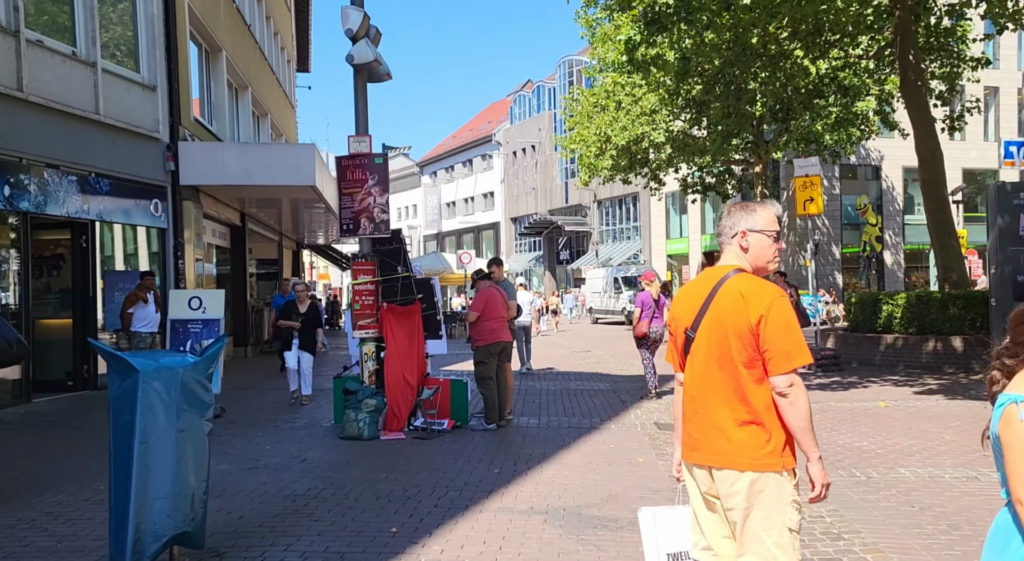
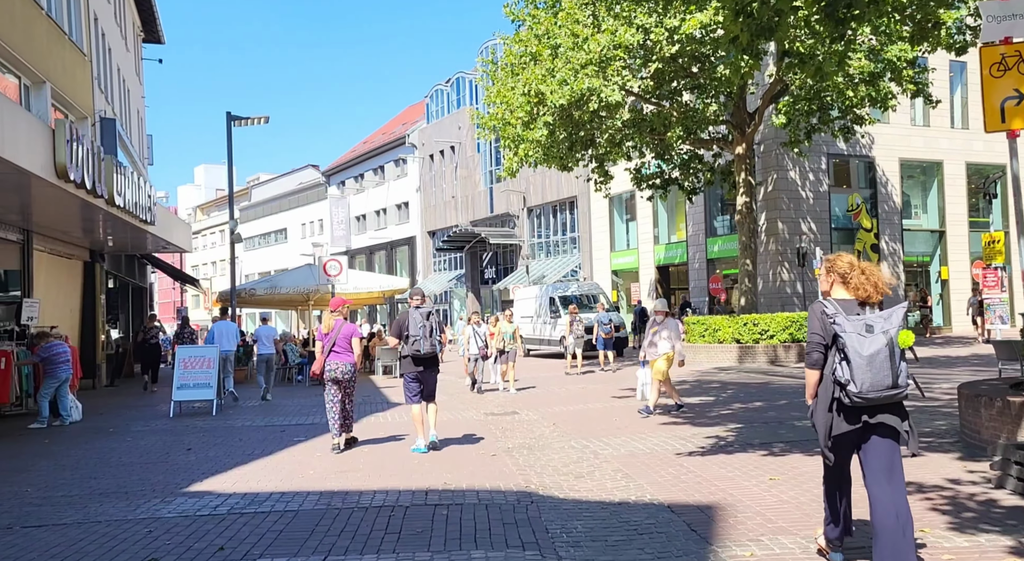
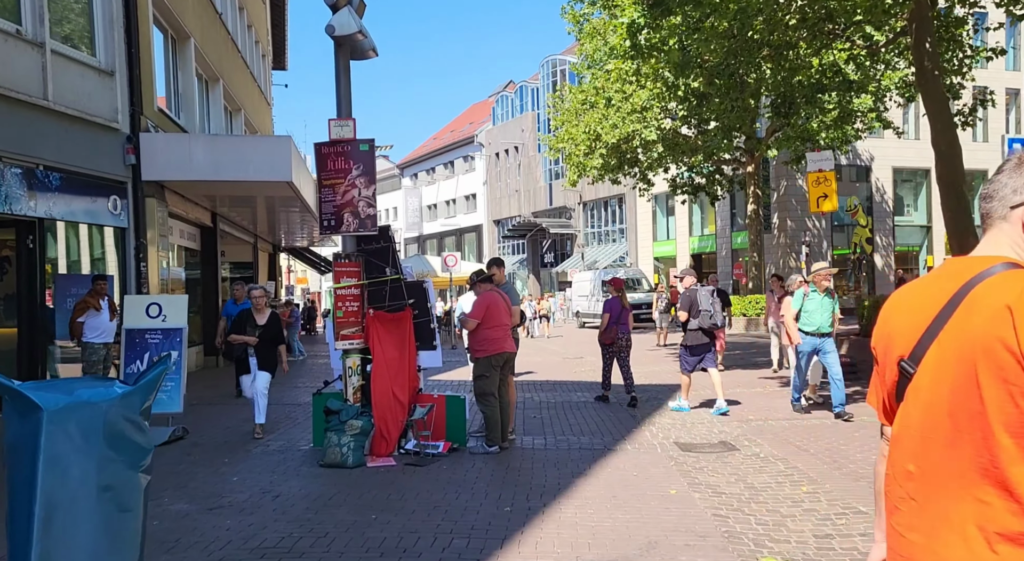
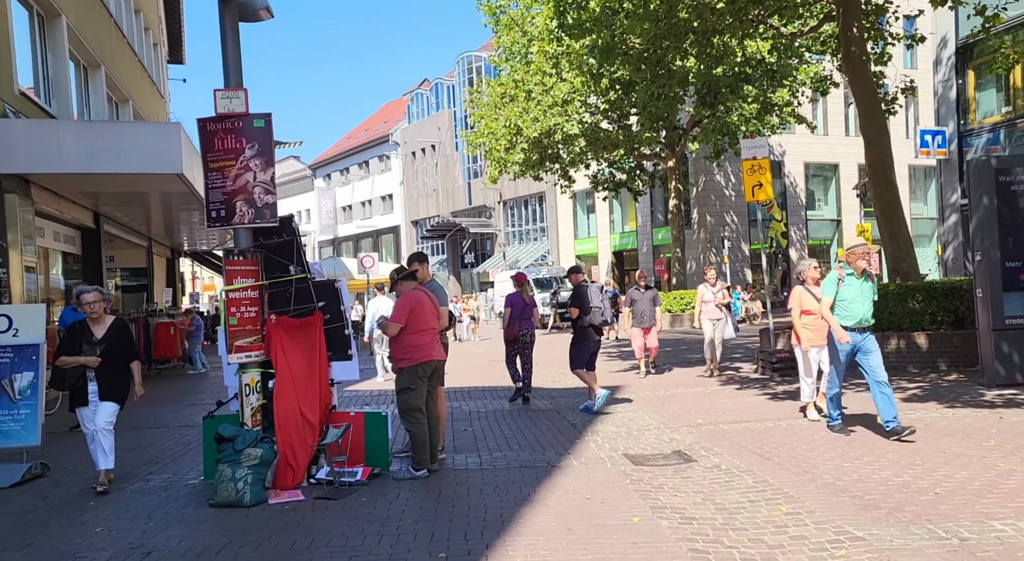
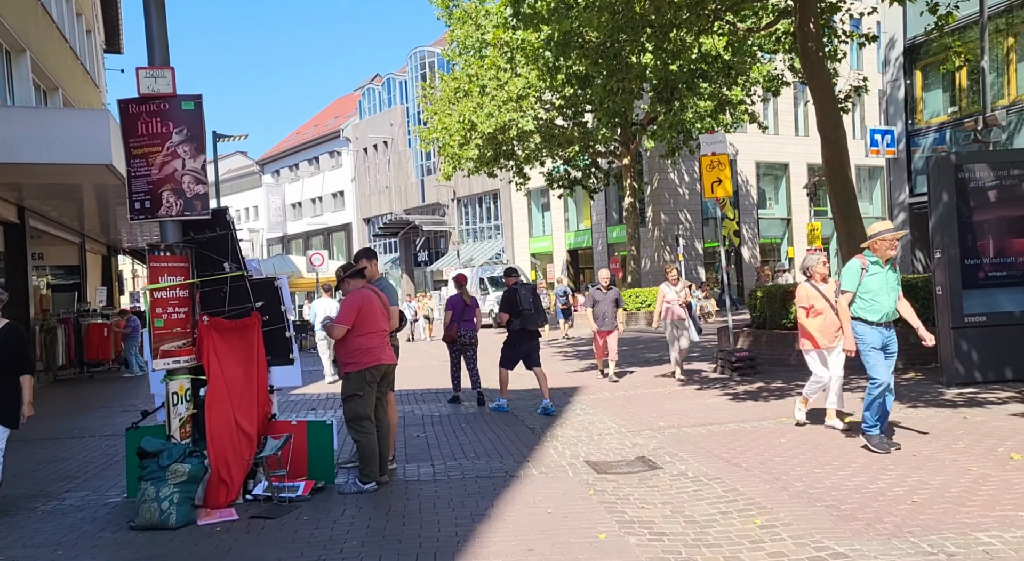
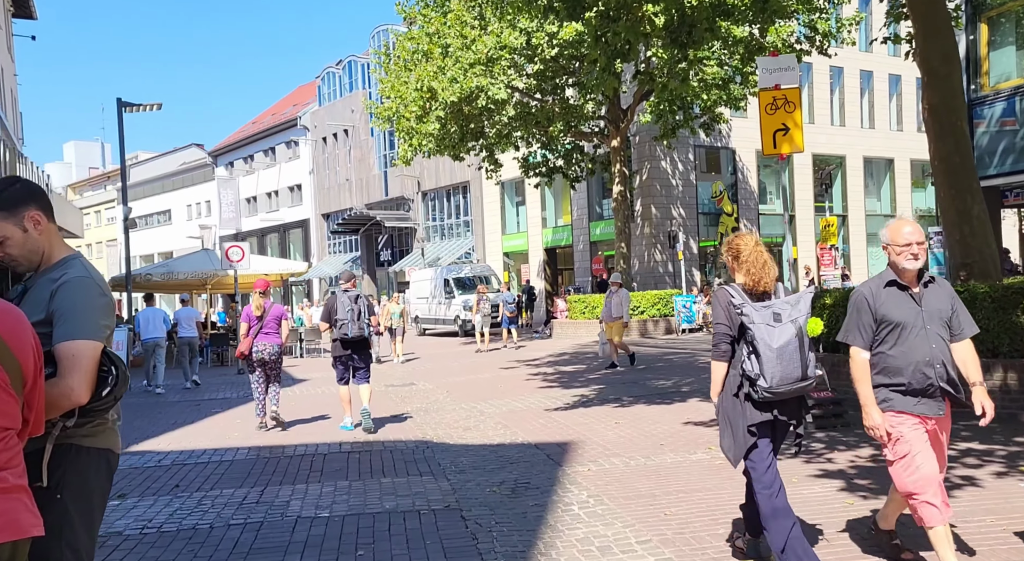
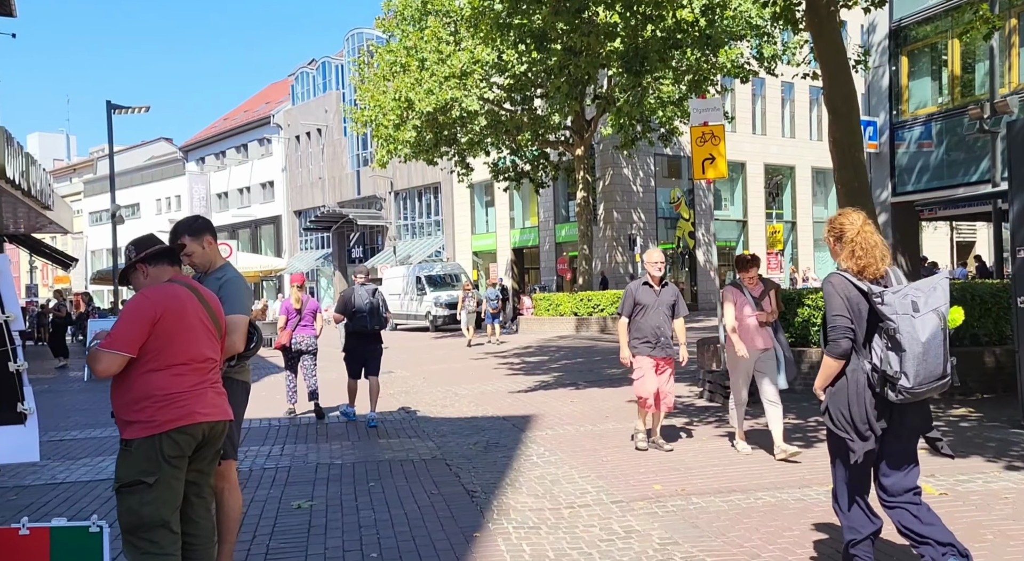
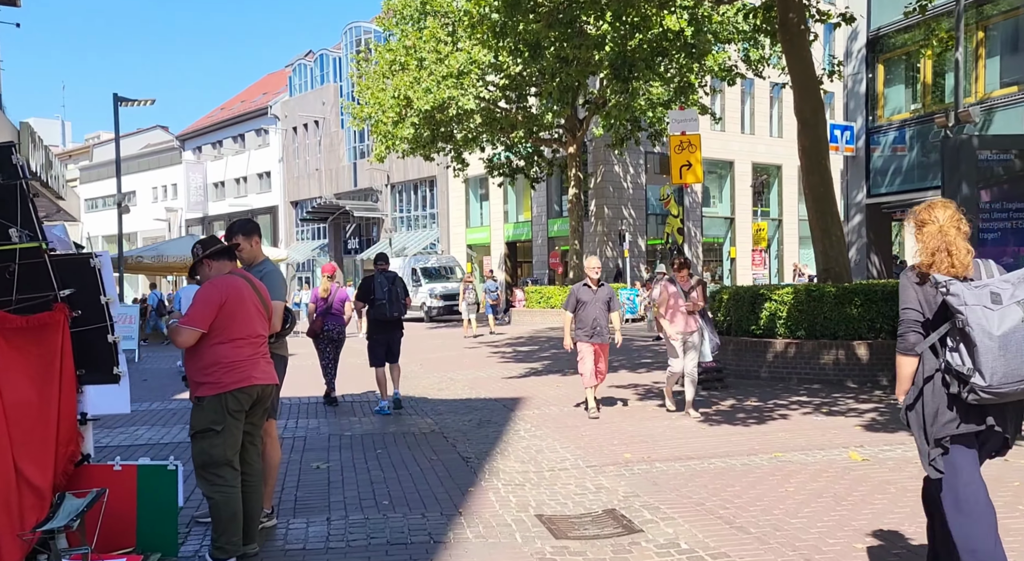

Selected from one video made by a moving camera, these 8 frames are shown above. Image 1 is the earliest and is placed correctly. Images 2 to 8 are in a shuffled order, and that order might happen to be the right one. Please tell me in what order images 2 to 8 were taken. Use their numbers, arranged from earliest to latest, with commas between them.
3, 4, 5, 8, 7, 6, 2
